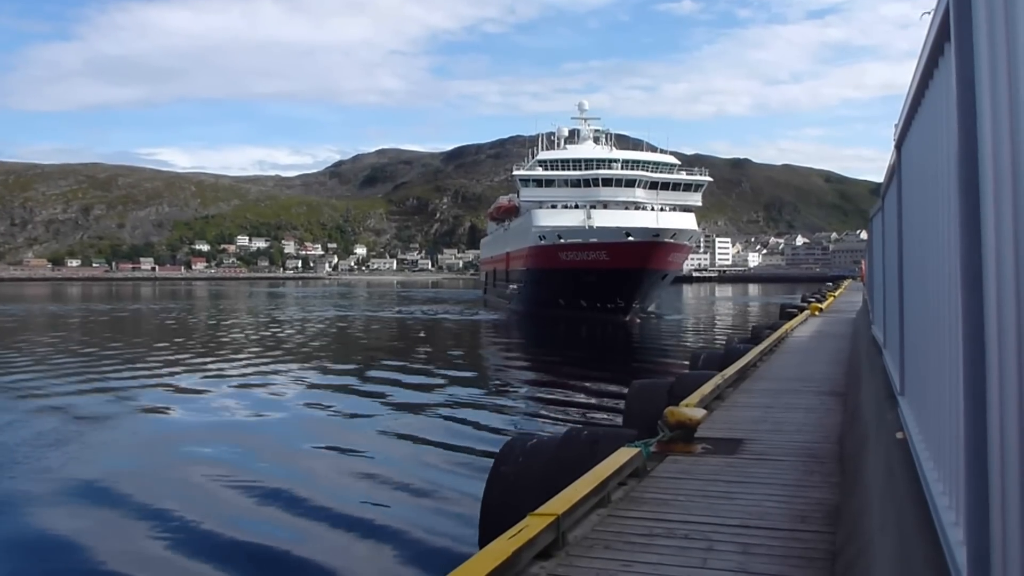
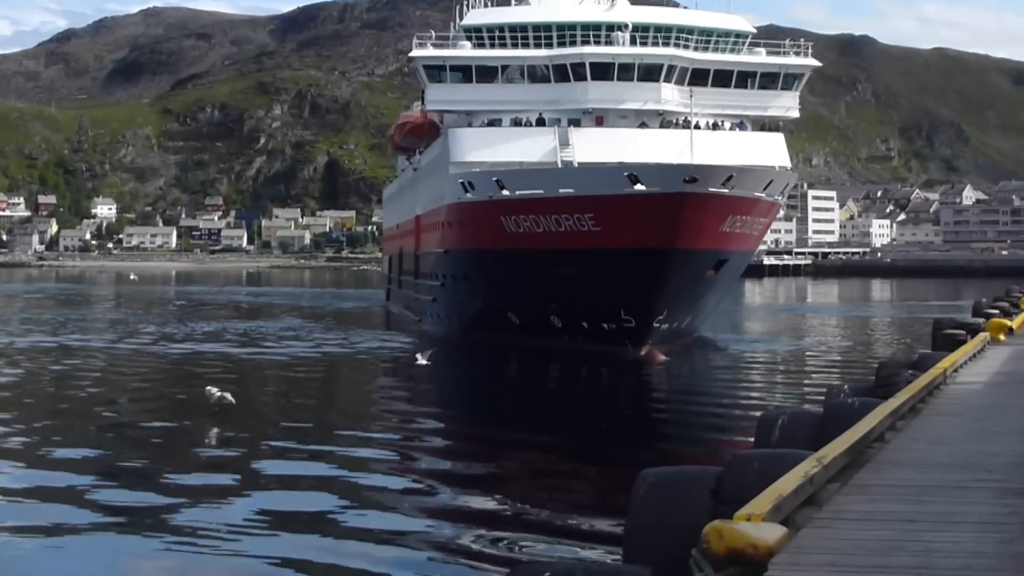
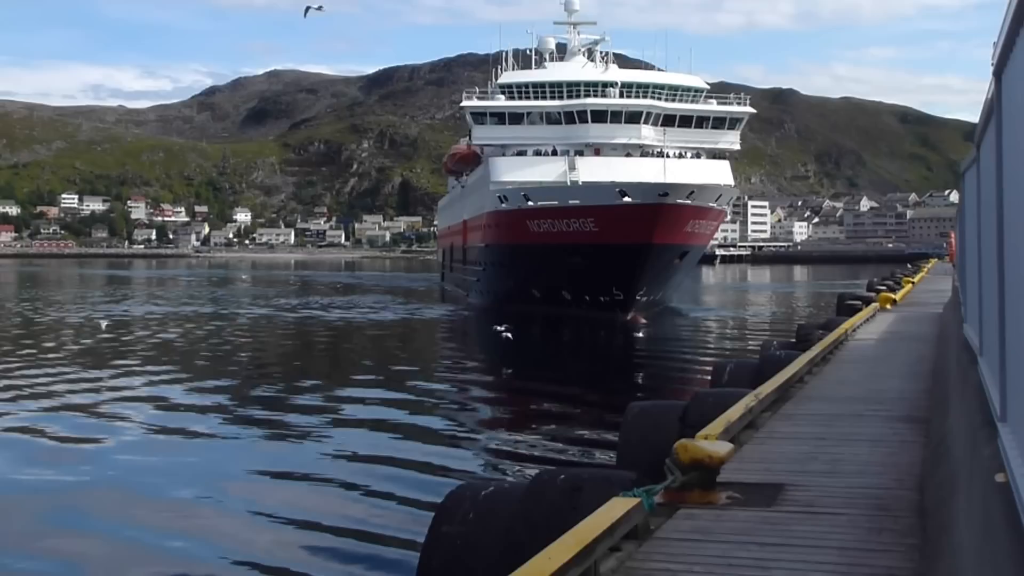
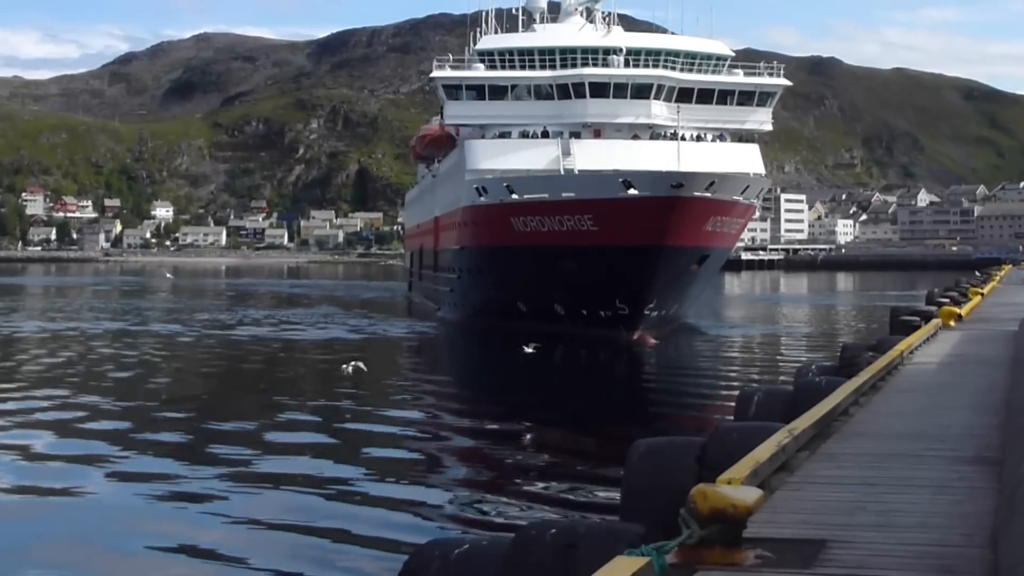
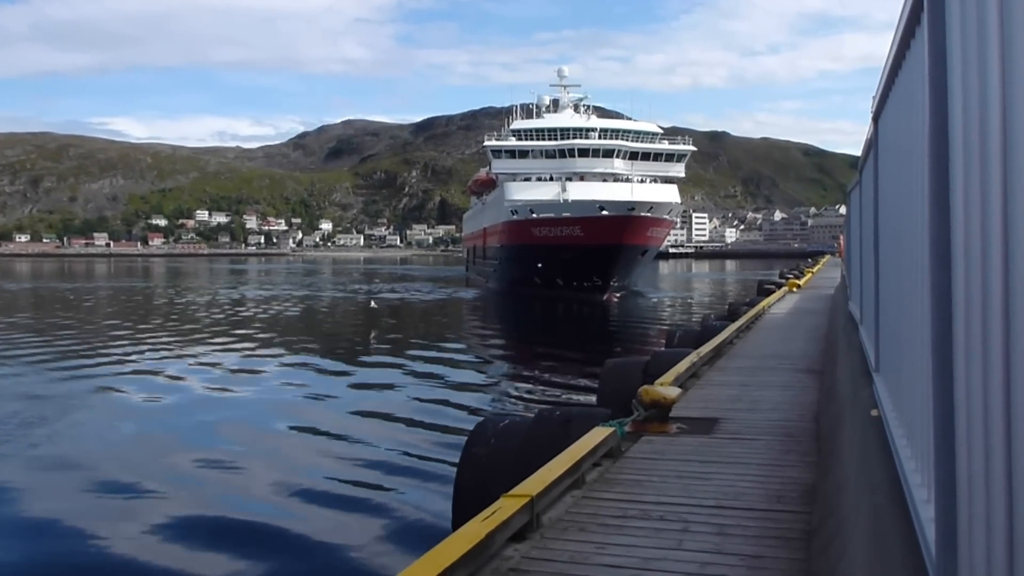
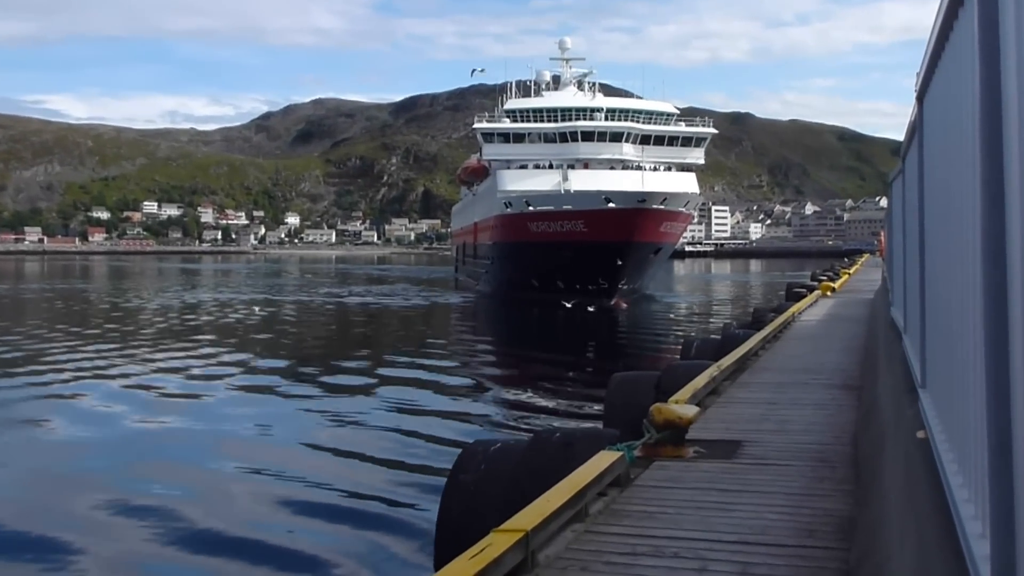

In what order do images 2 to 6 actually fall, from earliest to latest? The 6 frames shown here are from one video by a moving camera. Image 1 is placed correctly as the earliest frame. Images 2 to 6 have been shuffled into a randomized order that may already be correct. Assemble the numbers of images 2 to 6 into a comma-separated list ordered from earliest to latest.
5, 6, 3, 4, 2
